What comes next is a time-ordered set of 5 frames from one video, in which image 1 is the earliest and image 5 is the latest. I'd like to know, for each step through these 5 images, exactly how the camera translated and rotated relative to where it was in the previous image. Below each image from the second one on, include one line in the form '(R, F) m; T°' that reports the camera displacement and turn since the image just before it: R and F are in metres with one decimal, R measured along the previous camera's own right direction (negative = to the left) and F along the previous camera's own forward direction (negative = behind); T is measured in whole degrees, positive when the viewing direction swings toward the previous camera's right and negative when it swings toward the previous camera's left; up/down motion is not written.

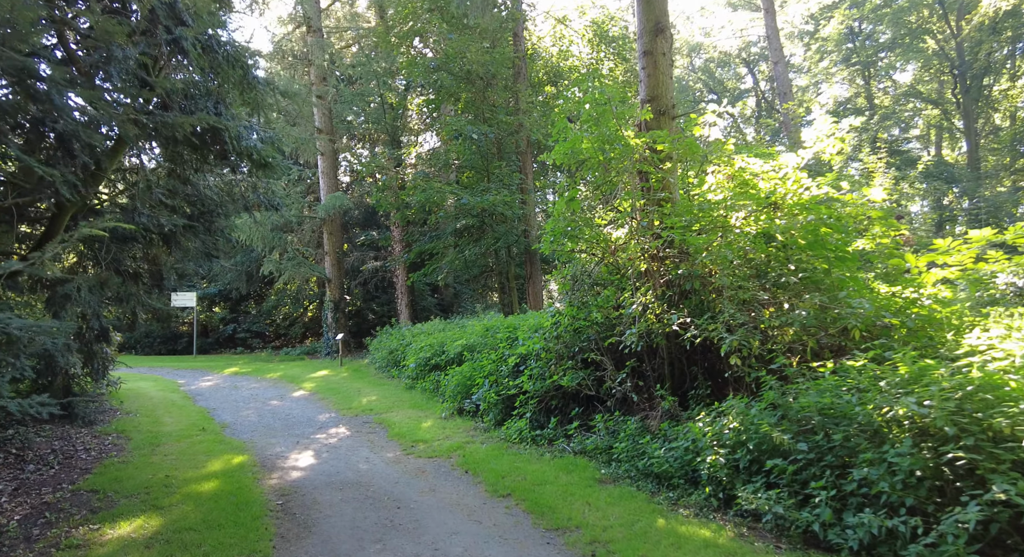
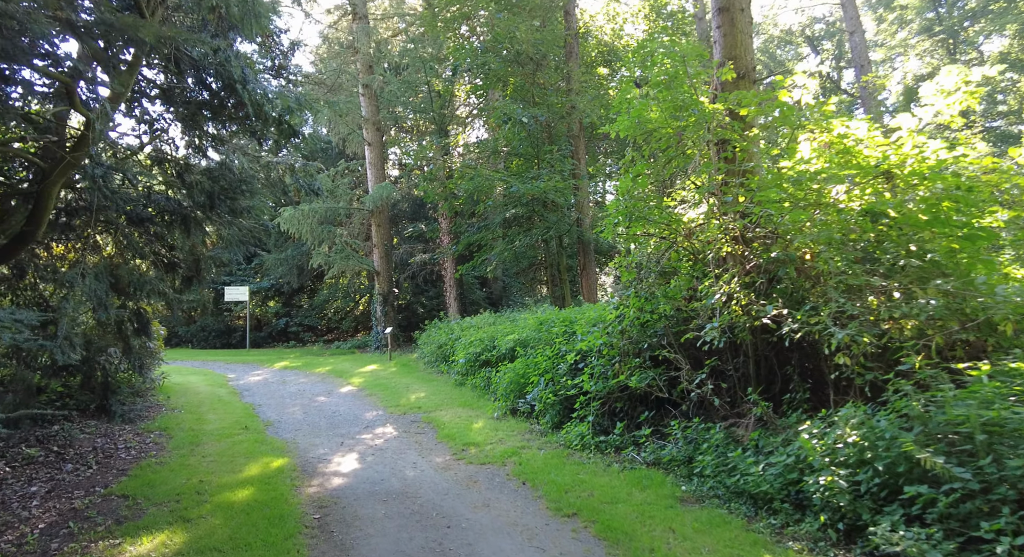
(-0.1, +0.8) m; -4°
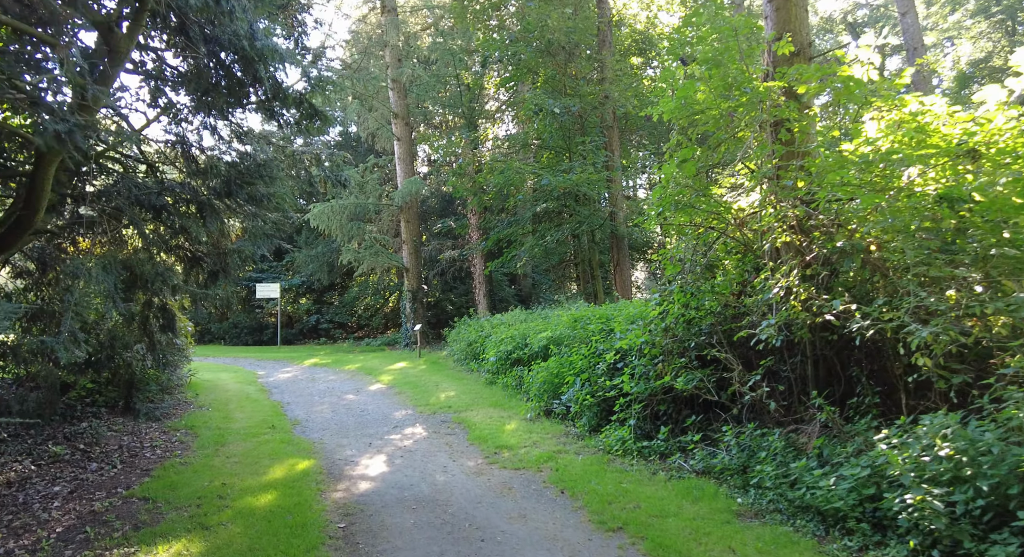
(-0.1, +0.4) m; -2°
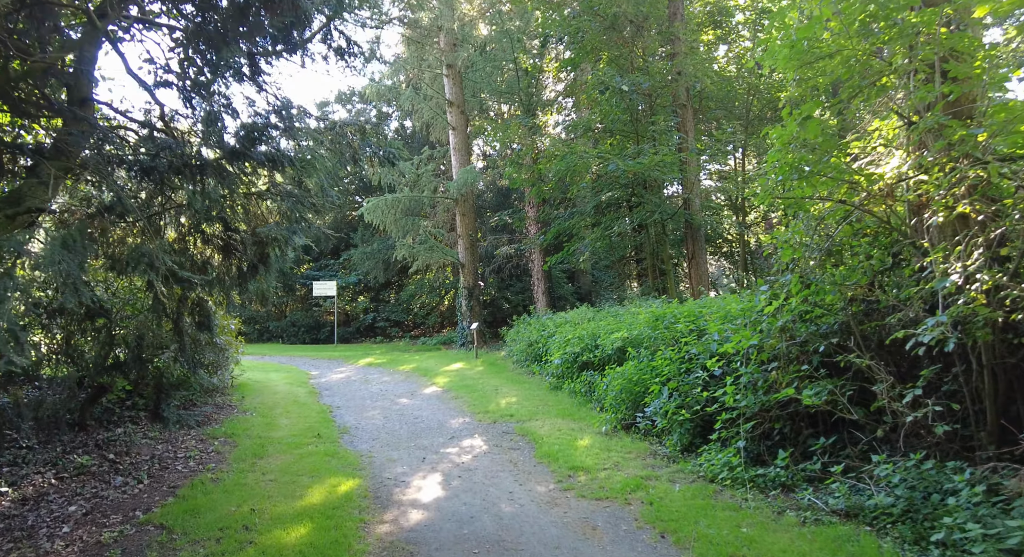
(-0.2, +1.1) m; -5°
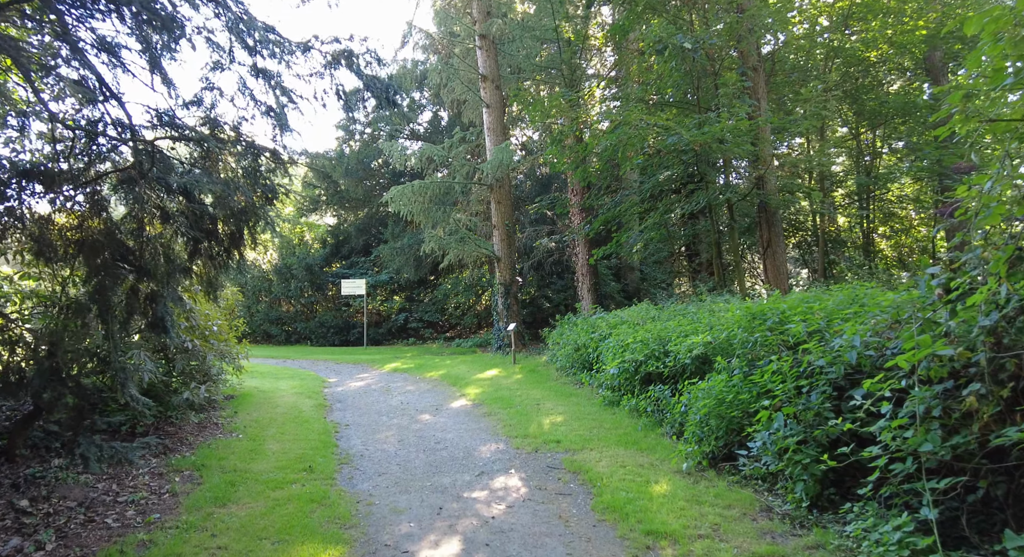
(-0.1, +2.0) m; -3°
